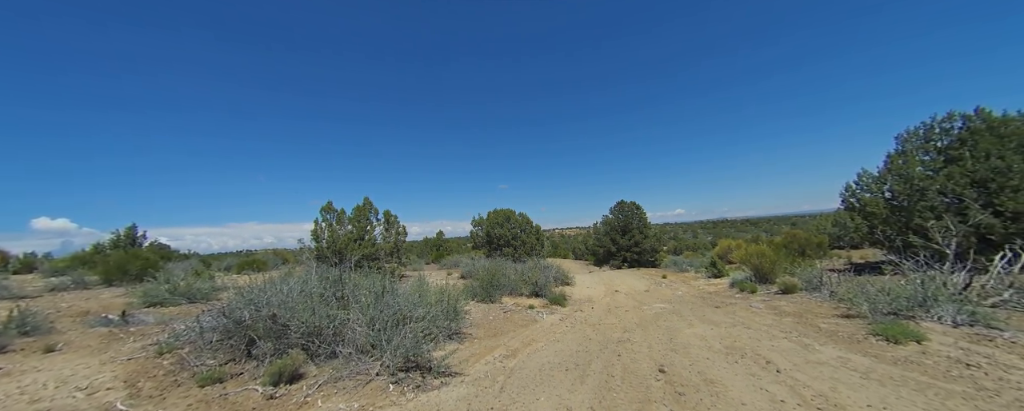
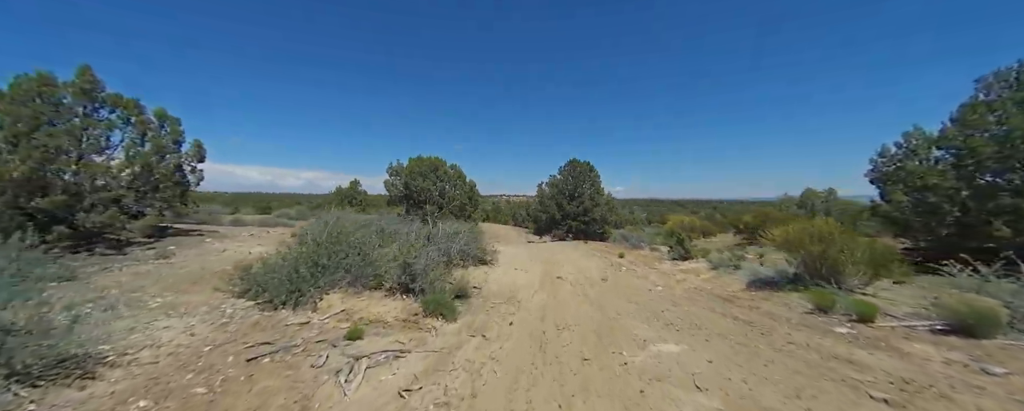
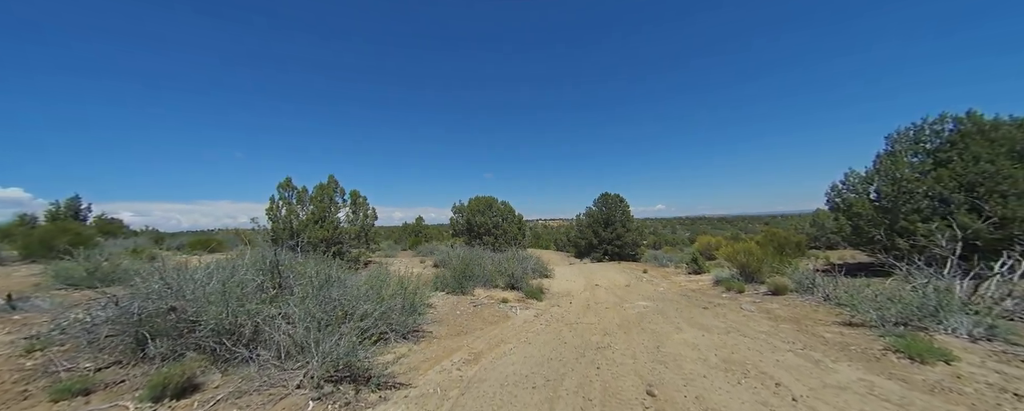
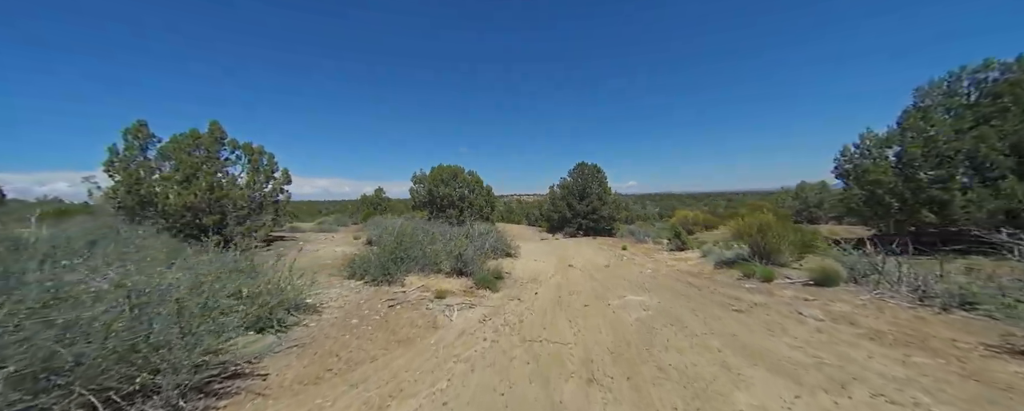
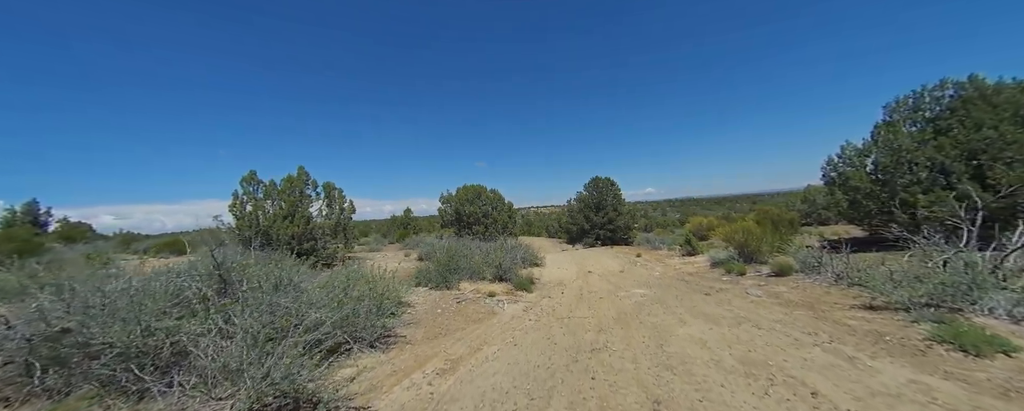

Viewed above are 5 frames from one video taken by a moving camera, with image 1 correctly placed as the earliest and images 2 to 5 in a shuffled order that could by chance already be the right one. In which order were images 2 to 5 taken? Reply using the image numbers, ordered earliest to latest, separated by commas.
3, 5, 4, 2
